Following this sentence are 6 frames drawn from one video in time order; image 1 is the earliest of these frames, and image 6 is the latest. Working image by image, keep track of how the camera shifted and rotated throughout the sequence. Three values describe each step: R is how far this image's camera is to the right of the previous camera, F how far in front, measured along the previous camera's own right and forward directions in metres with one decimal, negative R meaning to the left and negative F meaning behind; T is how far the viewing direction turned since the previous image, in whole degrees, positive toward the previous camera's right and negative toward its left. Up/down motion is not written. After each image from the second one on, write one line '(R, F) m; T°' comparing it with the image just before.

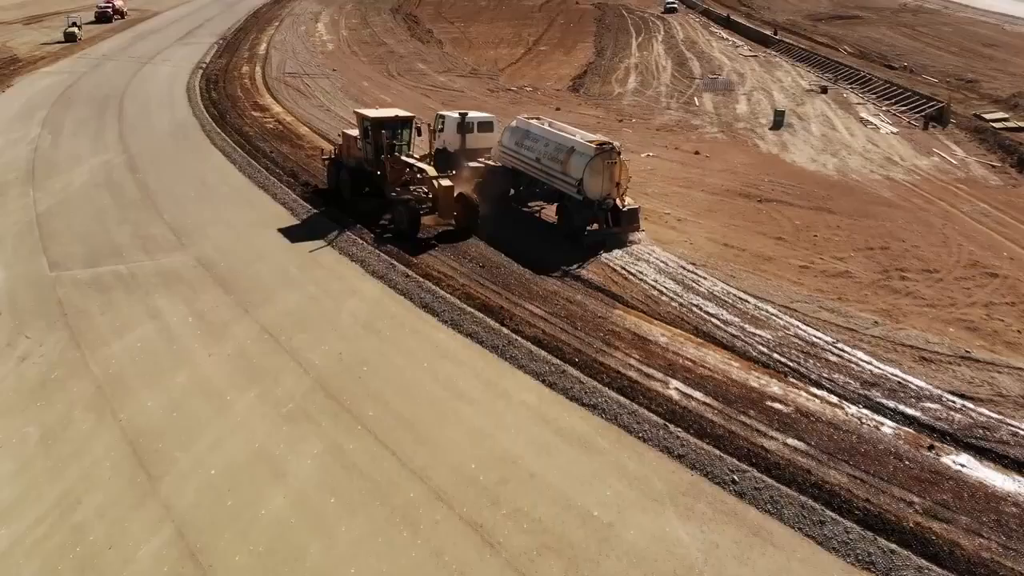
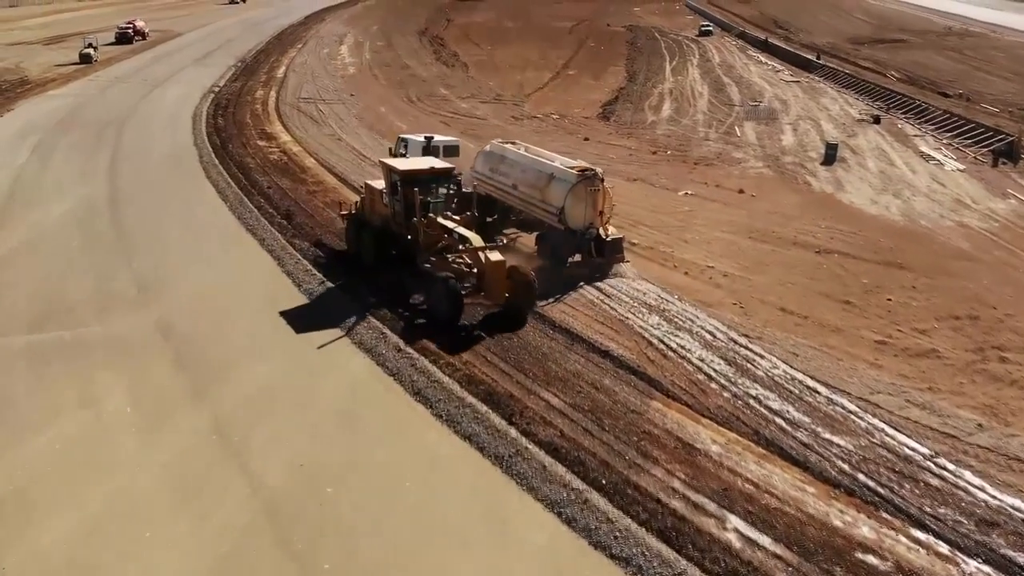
(+0.2, +3.2) m; -1°
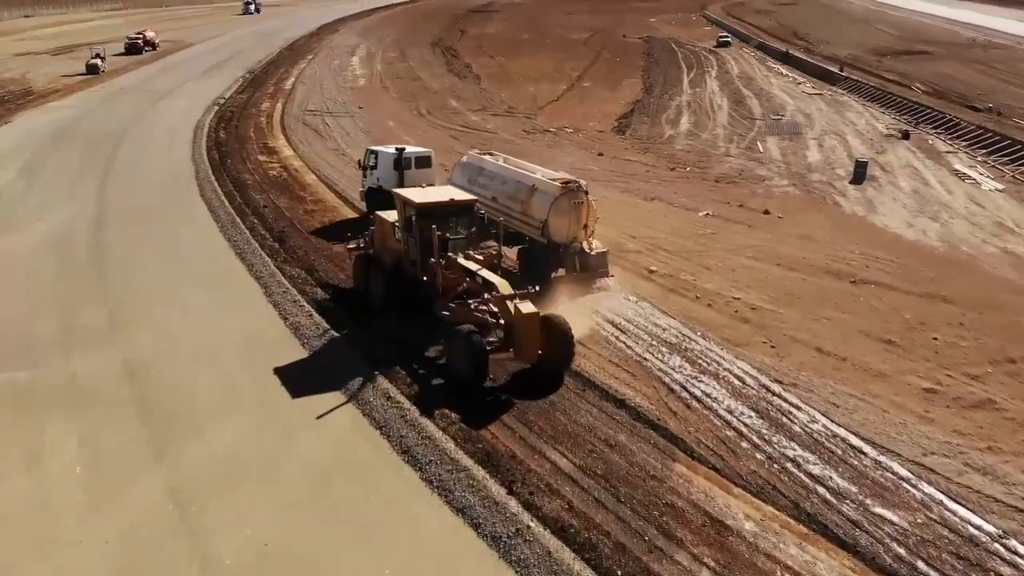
(+0.1, +1.7) m; -1°
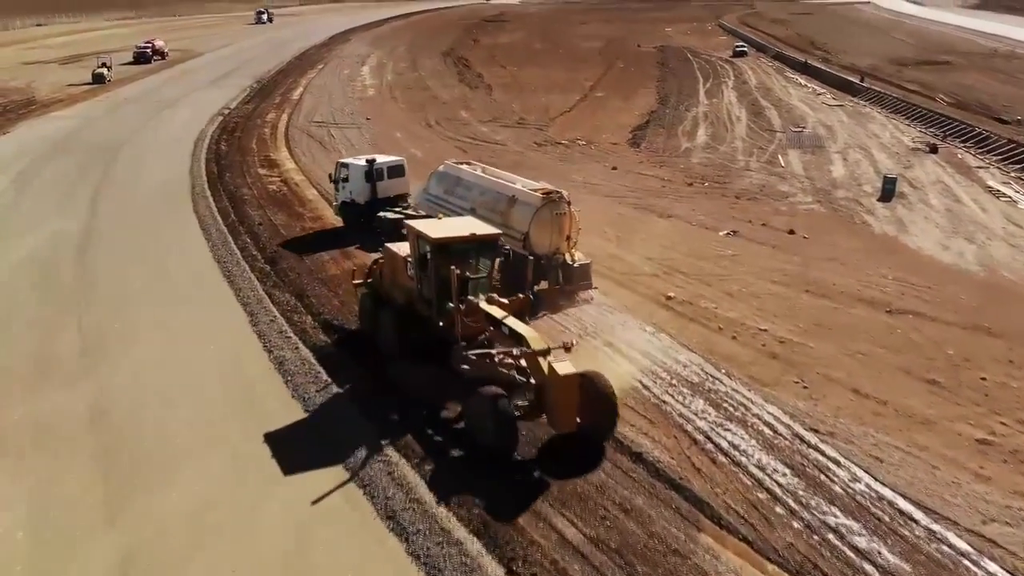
(+0.1, +1.5) m; -1°
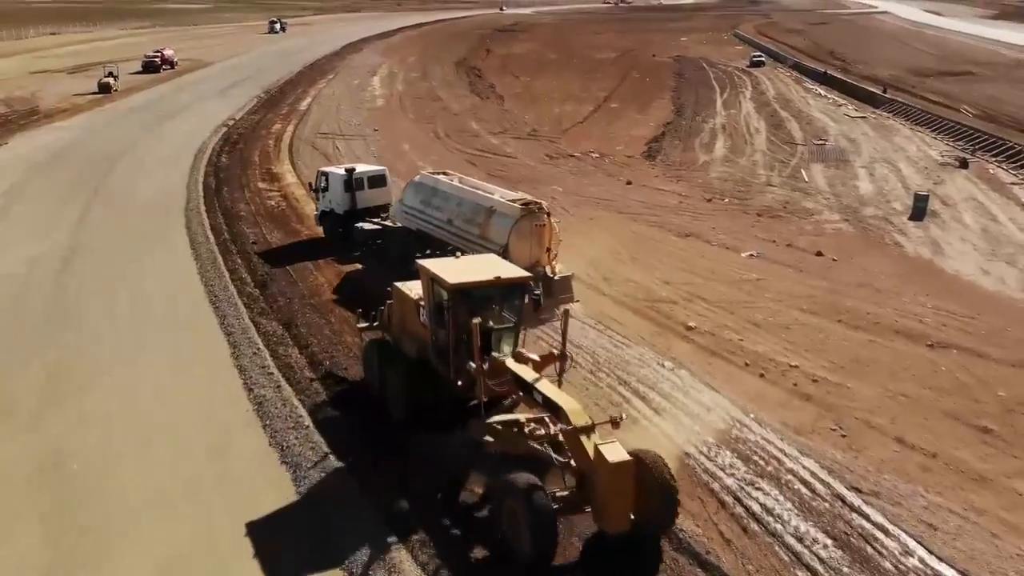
(+0.1, +1.5) m; -1°
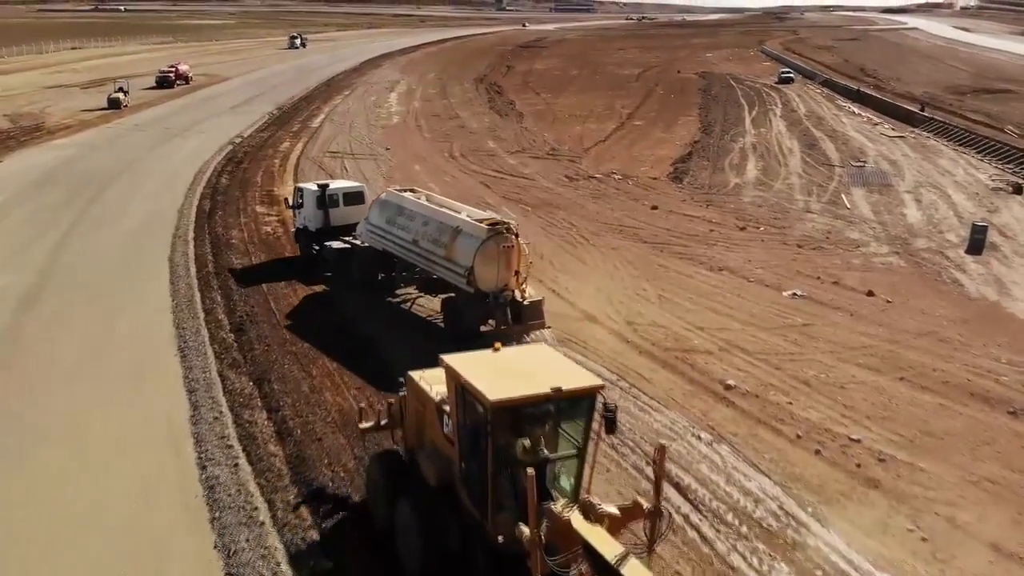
(+0.2, +2.4) m; -1°
